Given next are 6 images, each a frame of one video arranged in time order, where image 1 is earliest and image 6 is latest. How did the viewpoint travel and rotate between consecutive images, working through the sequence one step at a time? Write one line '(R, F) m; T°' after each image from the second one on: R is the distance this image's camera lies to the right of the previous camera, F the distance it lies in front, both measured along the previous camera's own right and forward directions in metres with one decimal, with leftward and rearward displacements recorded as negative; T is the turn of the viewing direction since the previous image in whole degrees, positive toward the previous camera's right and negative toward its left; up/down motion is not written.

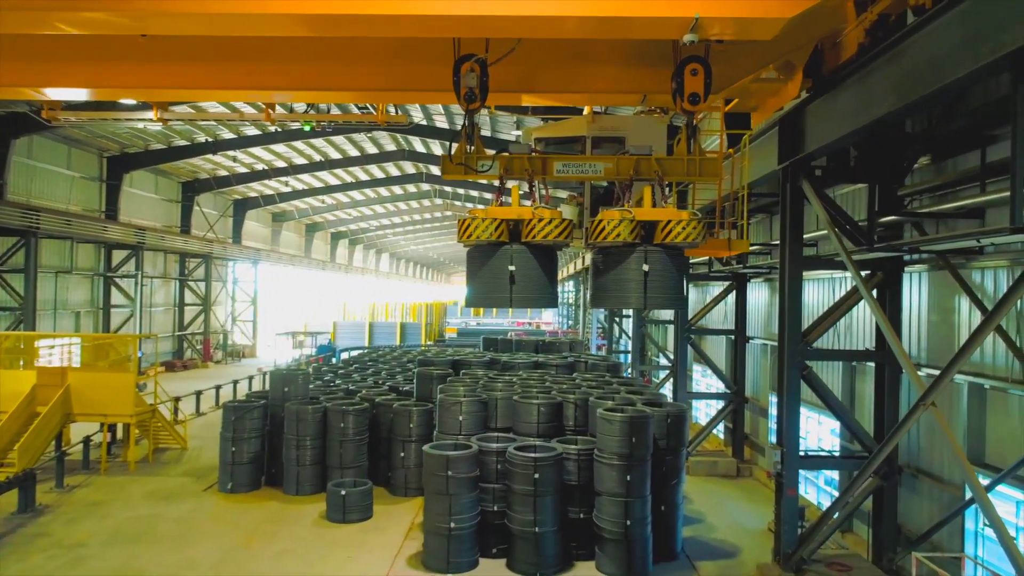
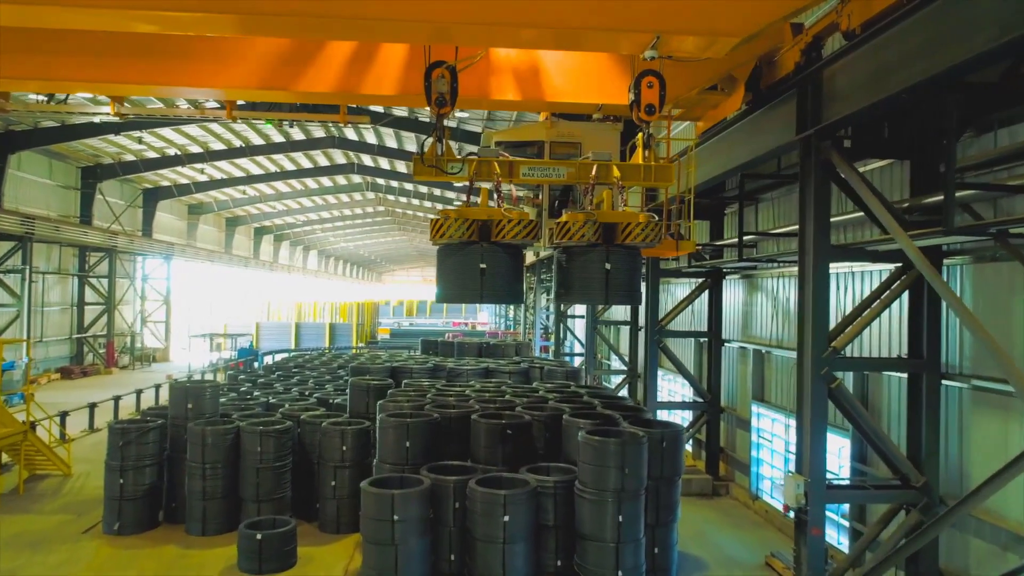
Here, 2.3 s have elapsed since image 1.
(-0.2, +1.3) m; +5°
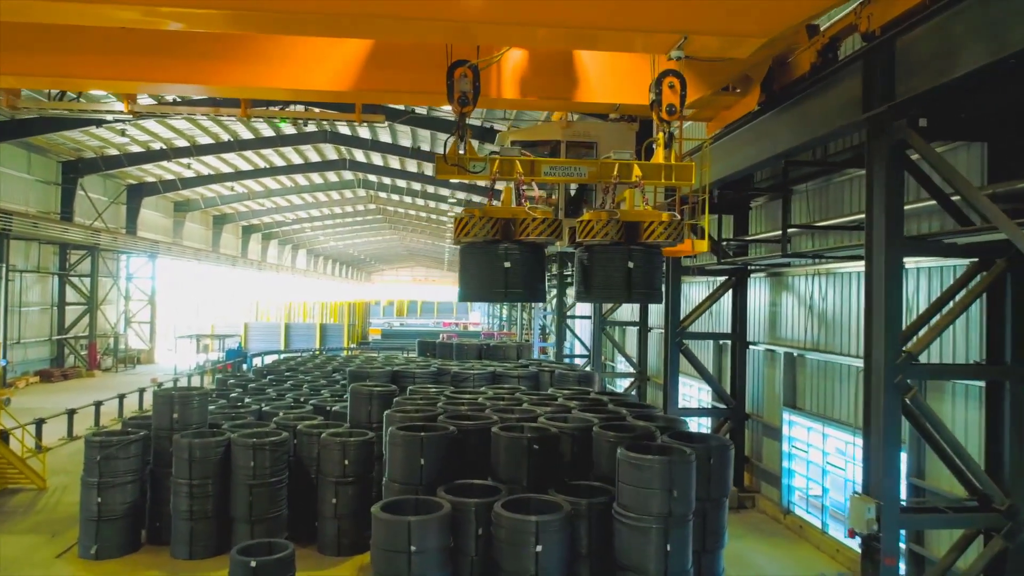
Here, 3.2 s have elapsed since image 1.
(-0.3, +0.6) m; +1°
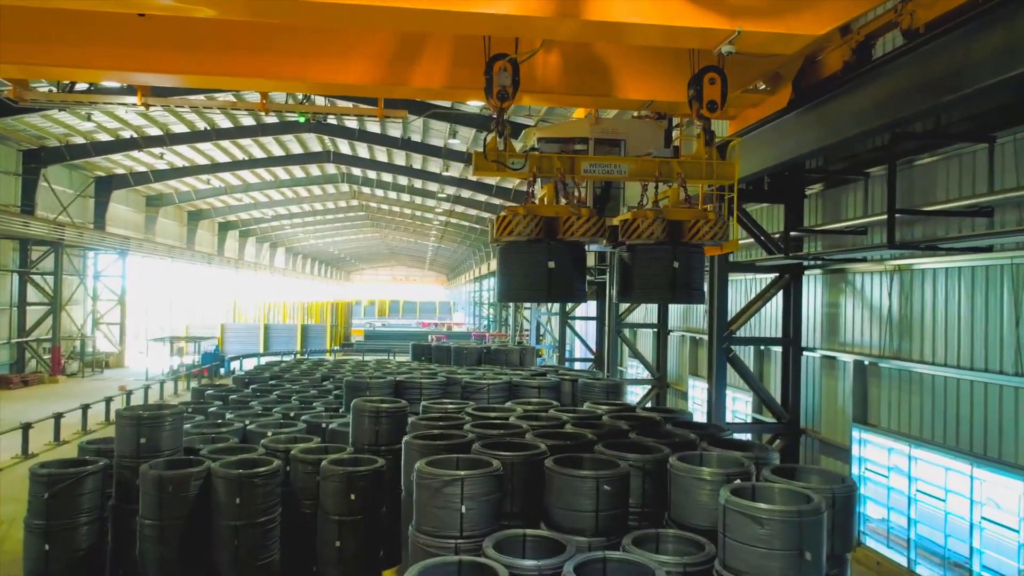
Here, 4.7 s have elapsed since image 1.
(-0.5, +1.1) m; +2°
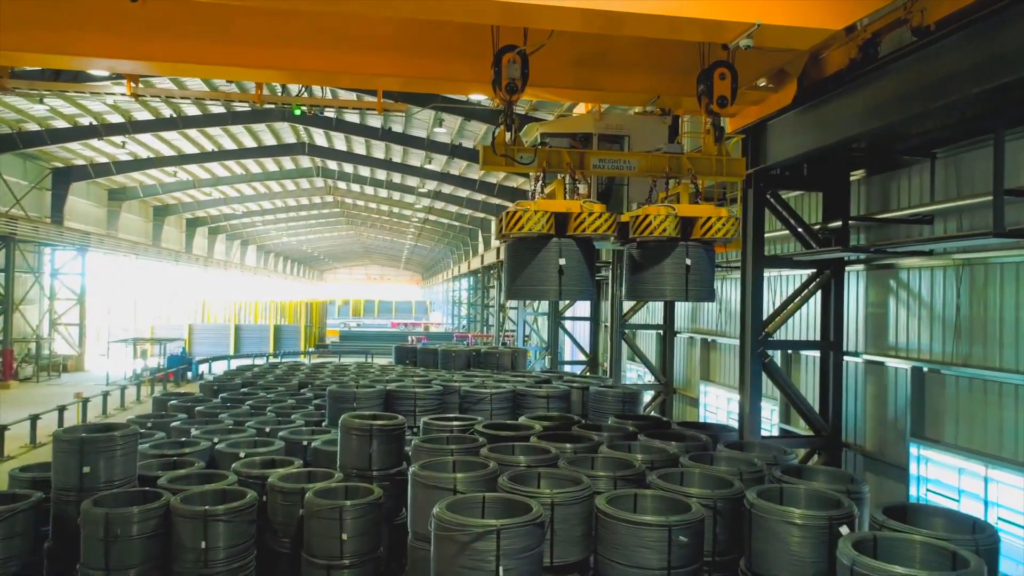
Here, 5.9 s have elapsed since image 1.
(-0.3, +0.9) m; +2°
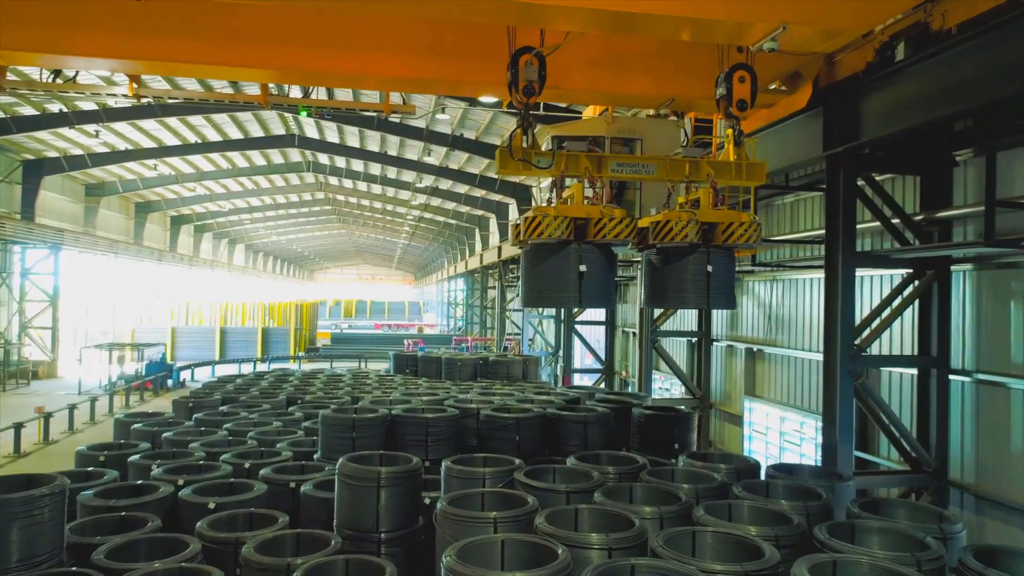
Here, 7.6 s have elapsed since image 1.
(-0.3, +1.3) m; +1°
